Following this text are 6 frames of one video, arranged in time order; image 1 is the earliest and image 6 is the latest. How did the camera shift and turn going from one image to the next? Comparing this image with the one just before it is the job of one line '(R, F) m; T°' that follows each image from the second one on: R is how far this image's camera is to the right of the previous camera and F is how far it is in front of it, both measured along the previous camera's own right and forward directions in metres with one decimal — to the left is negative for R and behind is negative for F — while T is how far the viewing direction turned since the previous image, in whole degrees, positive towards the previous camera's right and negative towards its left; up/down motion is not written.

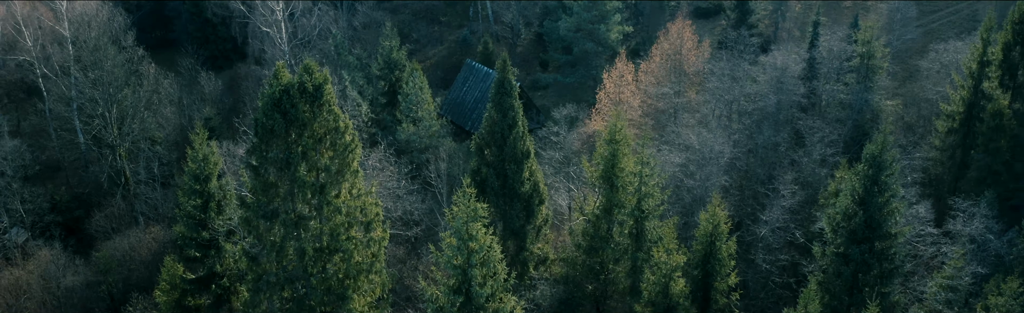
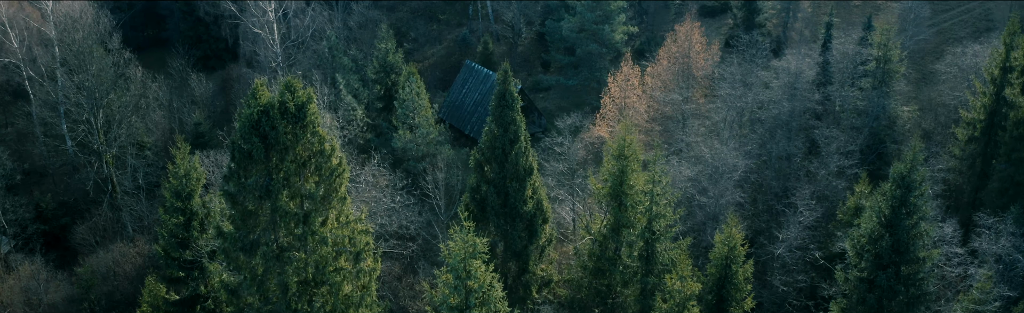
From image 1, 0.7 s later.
(0.0, +1.3) m; 0°
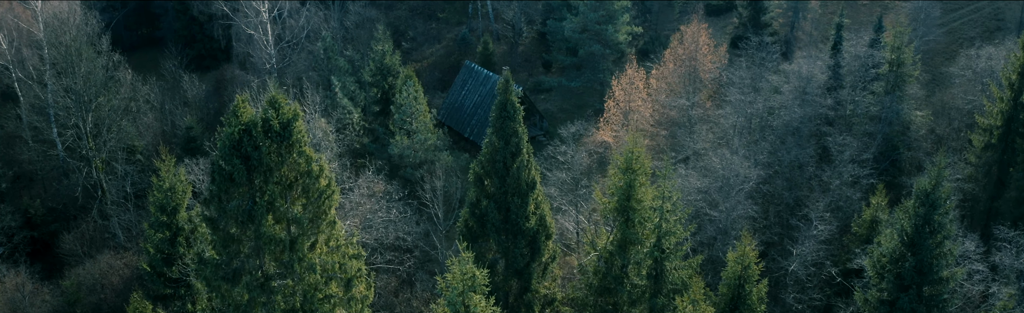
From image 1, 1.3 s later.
(0.0, +1.0) m; 0°
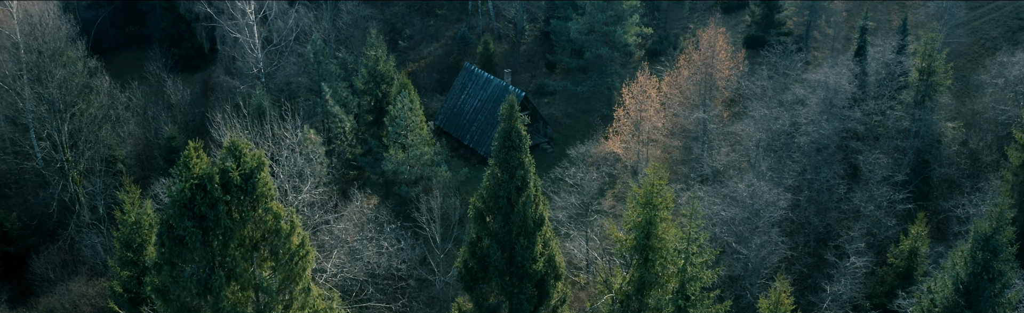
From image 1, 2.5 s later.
(-0.1, +2.0) m; 0°
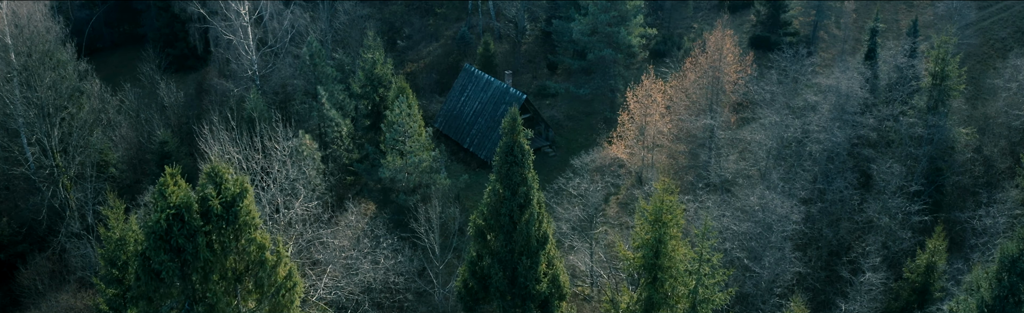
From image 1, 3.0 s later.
(0.0, +0.8) m; 0°
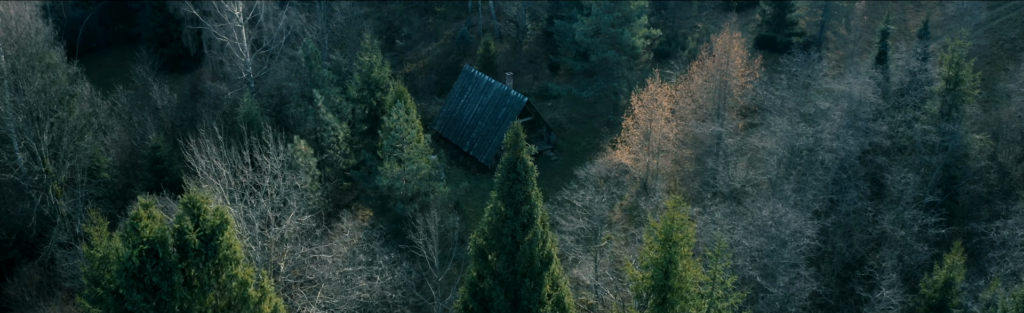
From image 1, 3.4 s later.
(-0.1, +0.8) m; 0°
